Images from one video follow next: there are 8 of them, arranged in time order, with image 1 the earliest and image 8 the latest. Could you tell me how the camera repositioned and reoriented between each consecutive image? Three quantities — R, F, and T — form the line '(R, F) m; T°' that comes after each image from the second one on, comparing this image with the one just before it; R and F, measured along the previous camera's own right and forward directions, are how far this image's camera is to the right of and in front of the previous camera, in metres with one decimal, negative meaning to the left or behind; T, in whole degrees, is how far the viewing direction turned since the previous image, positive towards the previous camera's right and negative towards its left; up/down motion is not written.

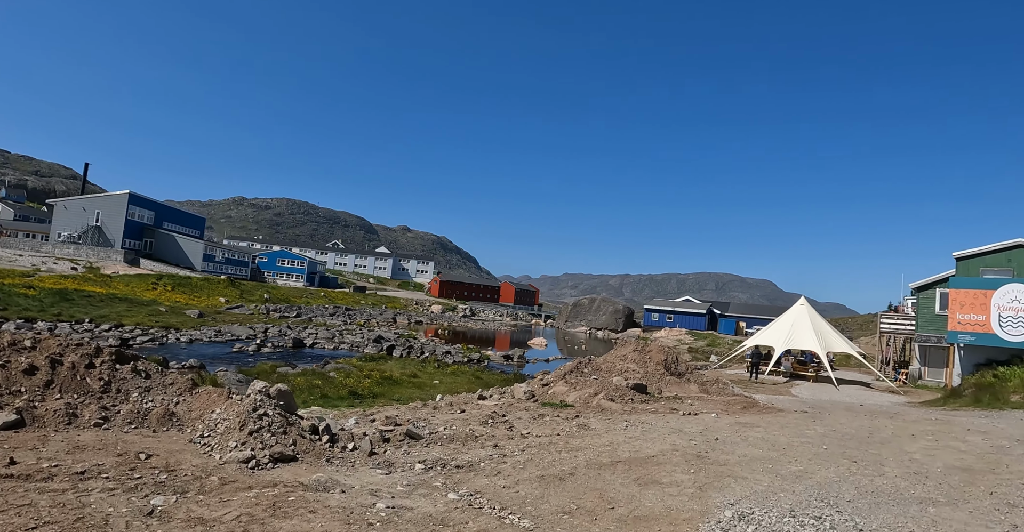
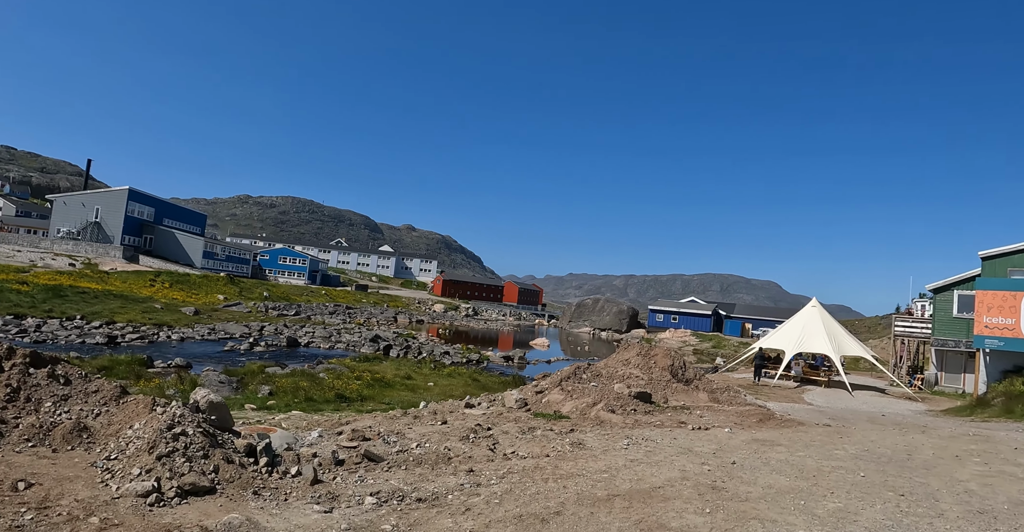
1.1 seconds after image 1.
(+0.3, +1.2) m; 0°
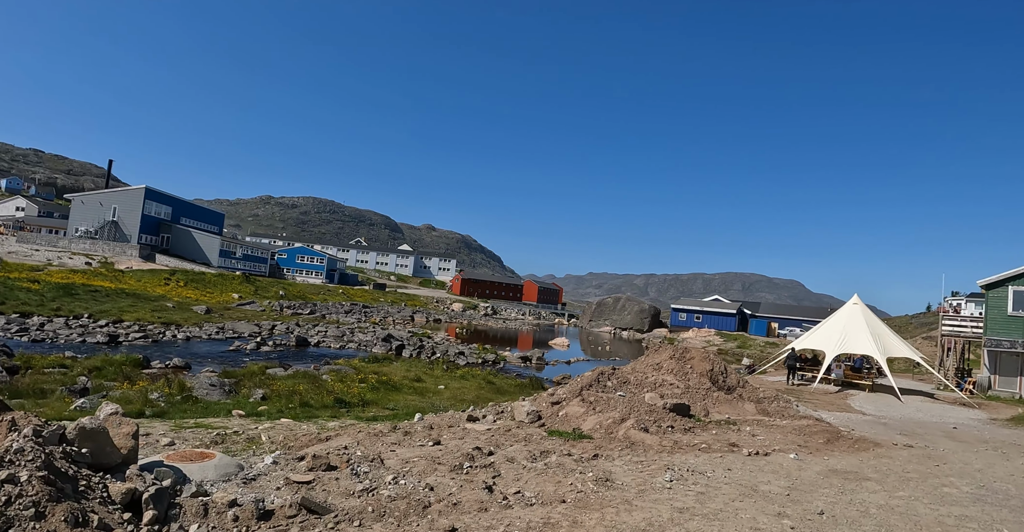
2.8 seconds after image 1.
(+0.1, +1.8) m; -2°
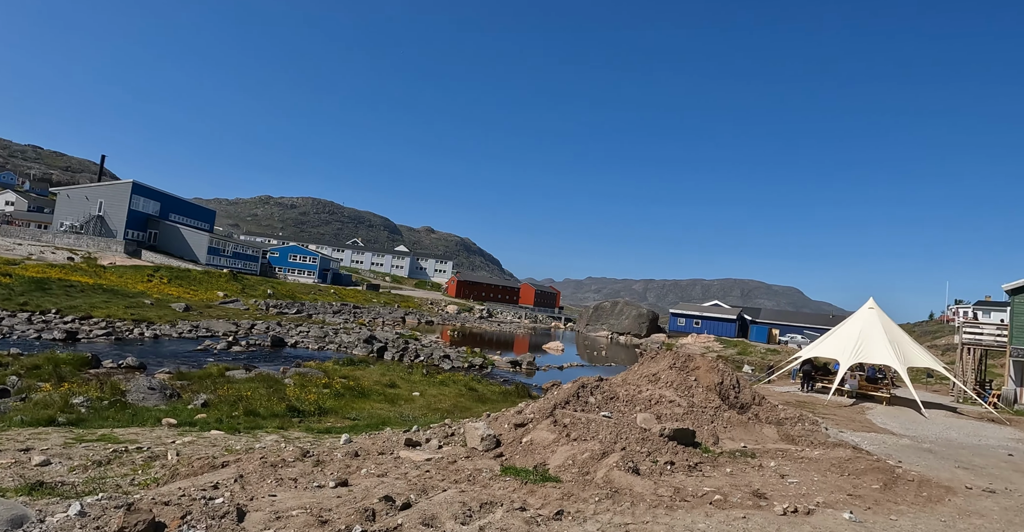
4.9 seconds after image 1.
(+0.6, +2.1) m; 0°
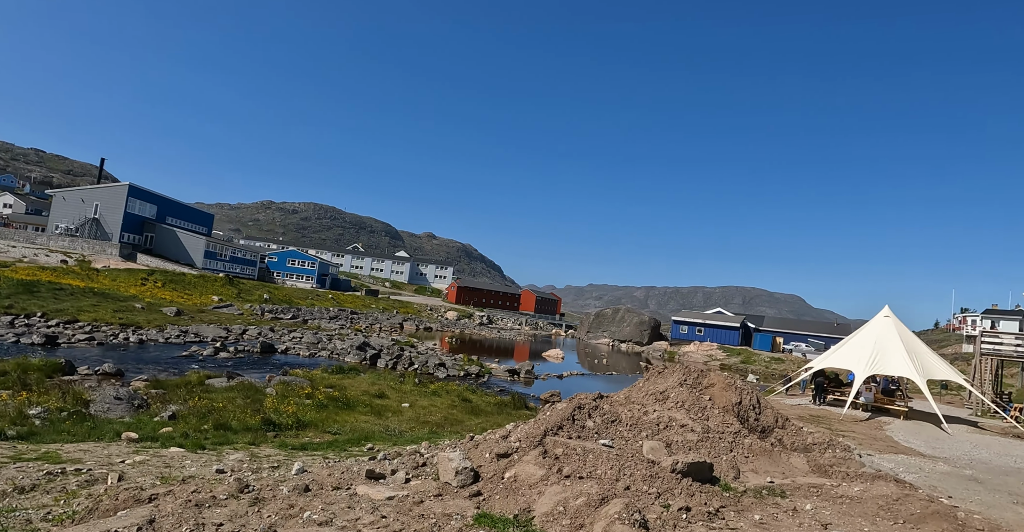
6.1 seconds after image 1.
(+0.2, +1.1) m; 0°
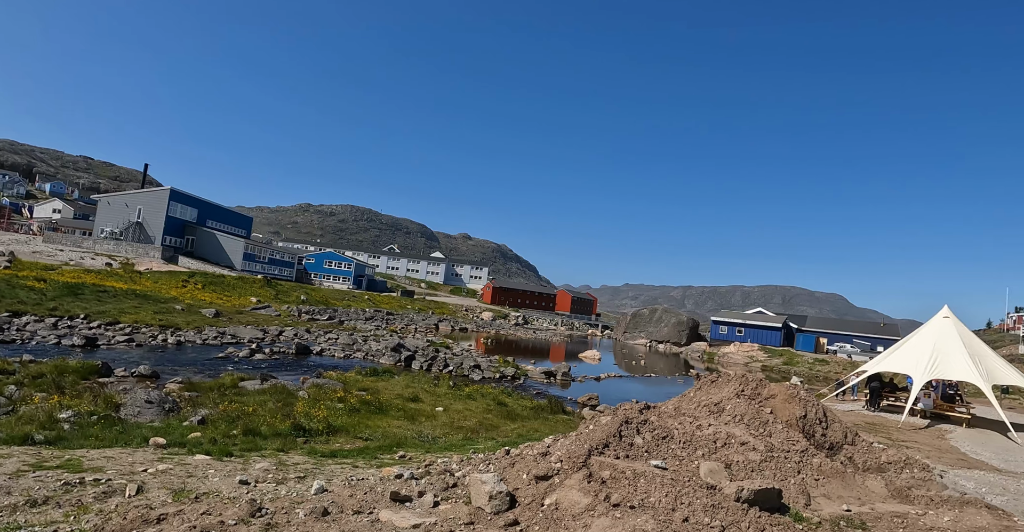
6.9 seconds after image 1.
(0.0, +0.7) m; -3°
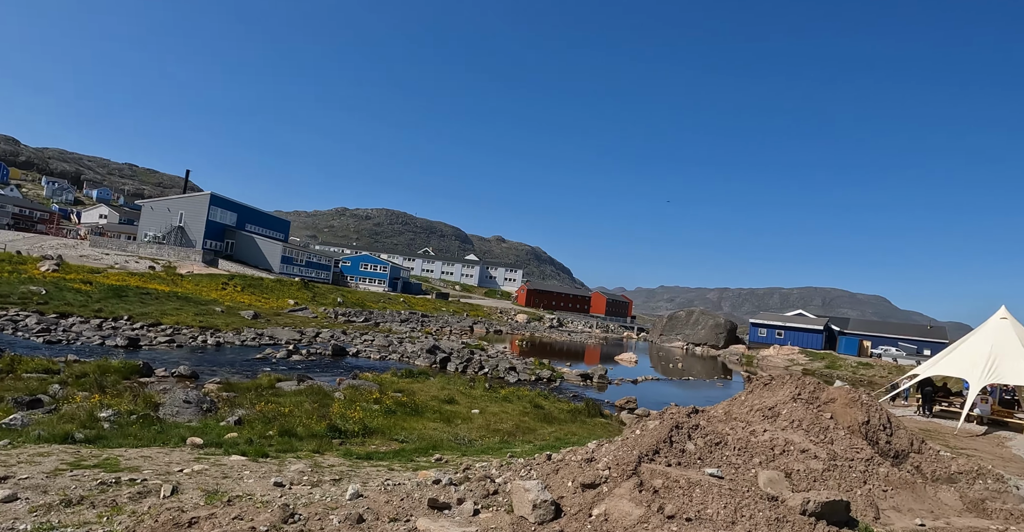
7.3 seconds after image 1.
(-0.1, +0.4) m; -3°
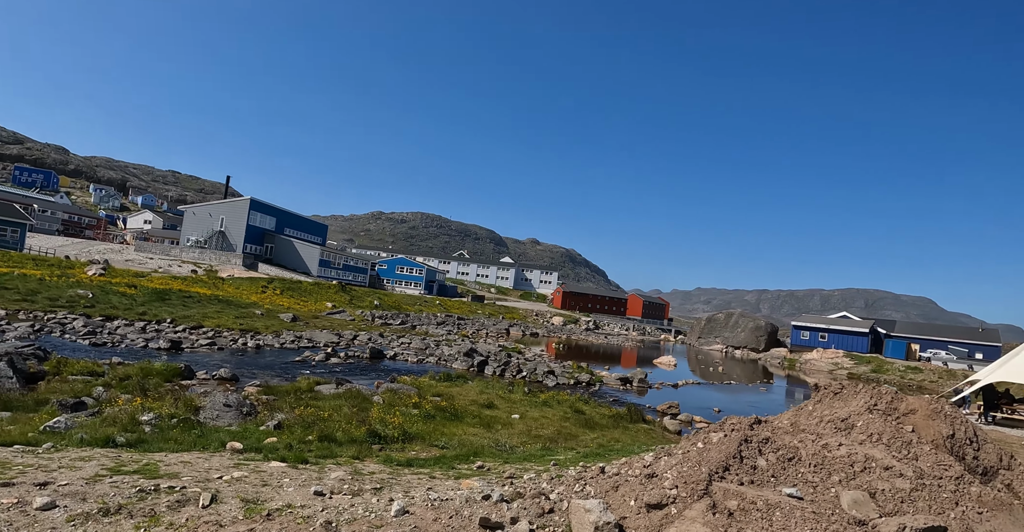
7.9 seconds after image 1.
(-0.2, +0.4) m; -3°
